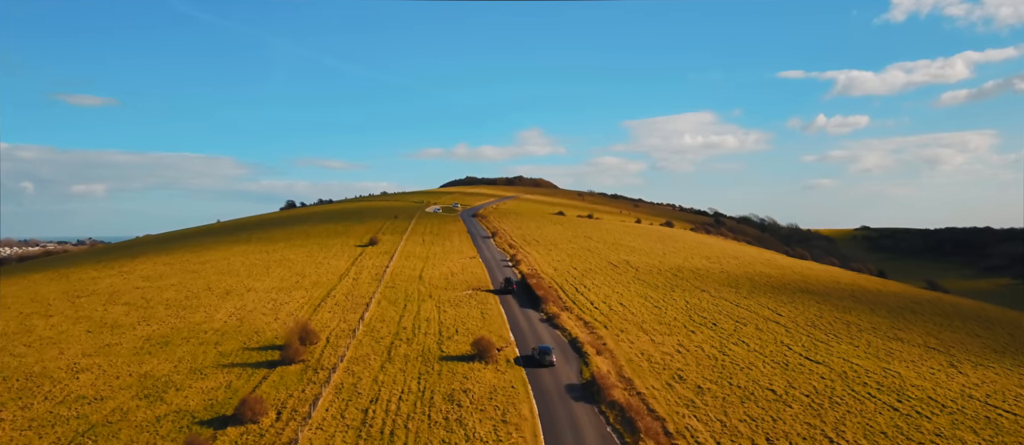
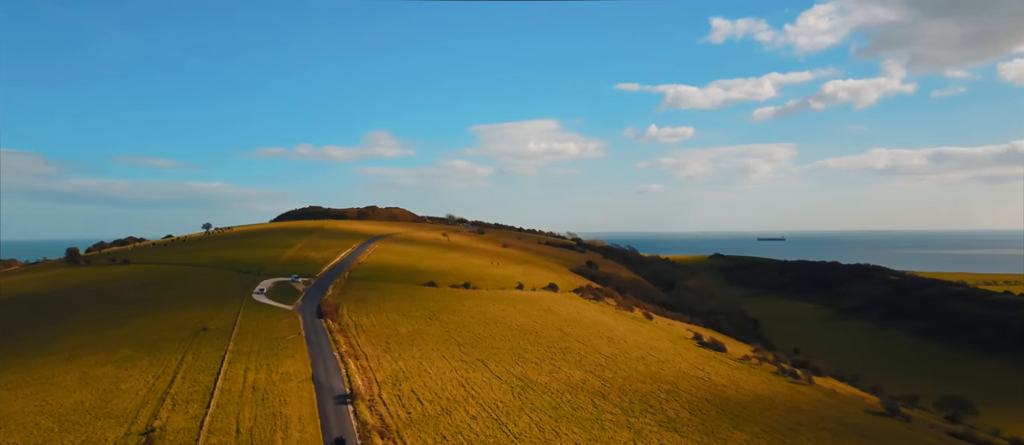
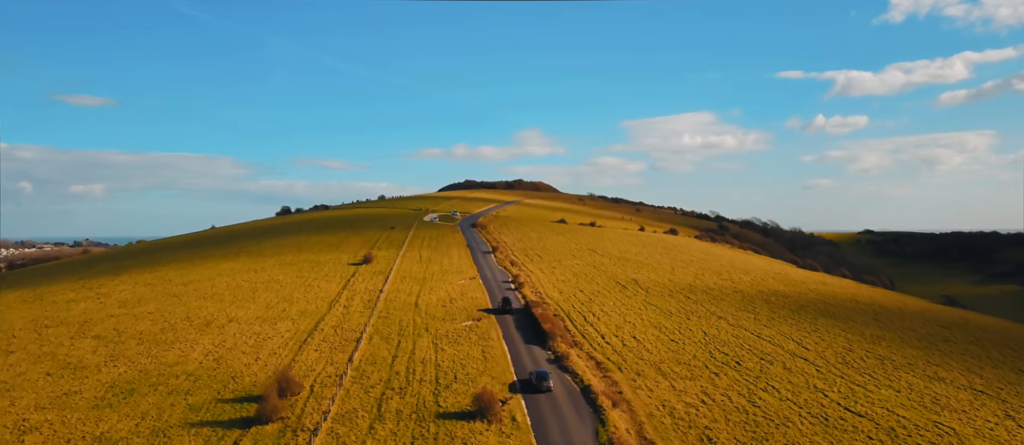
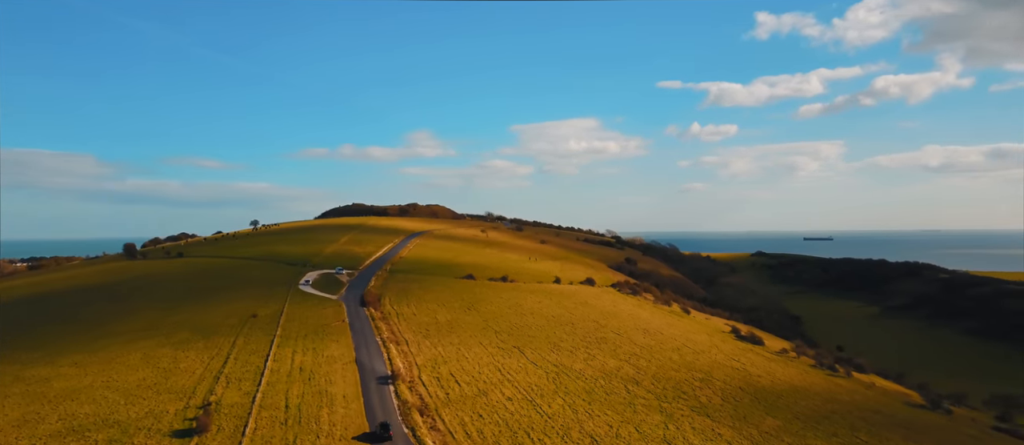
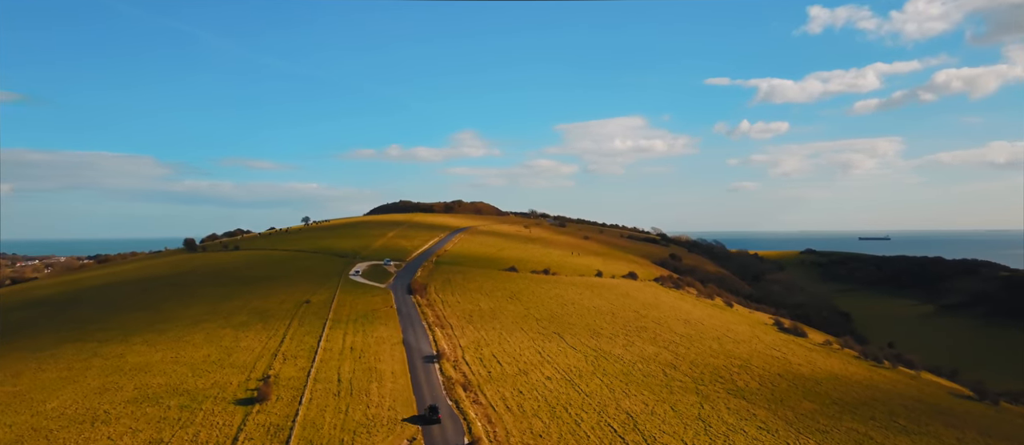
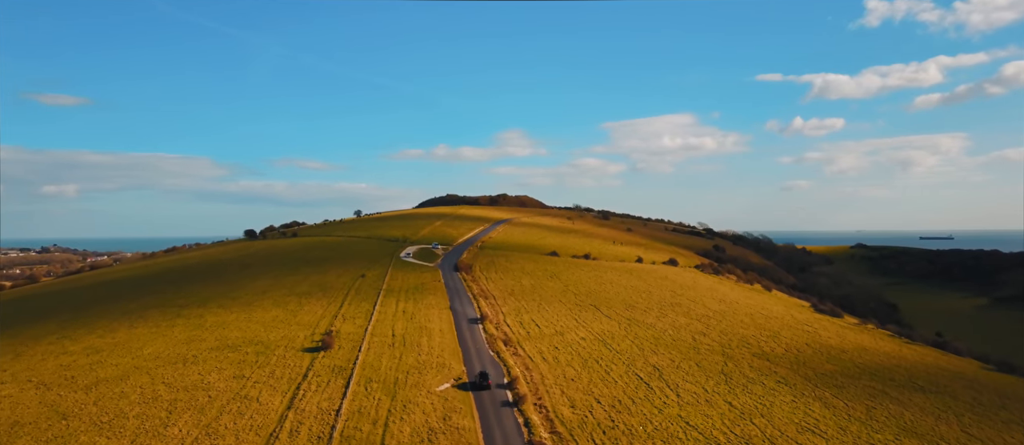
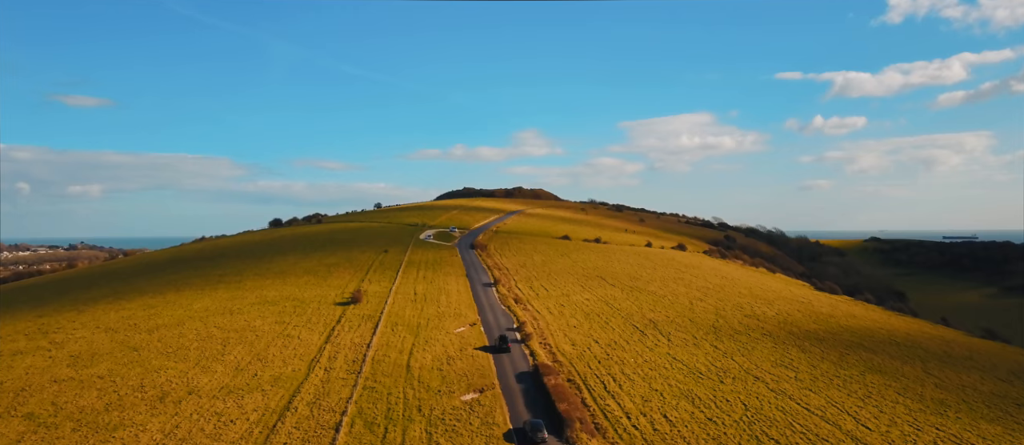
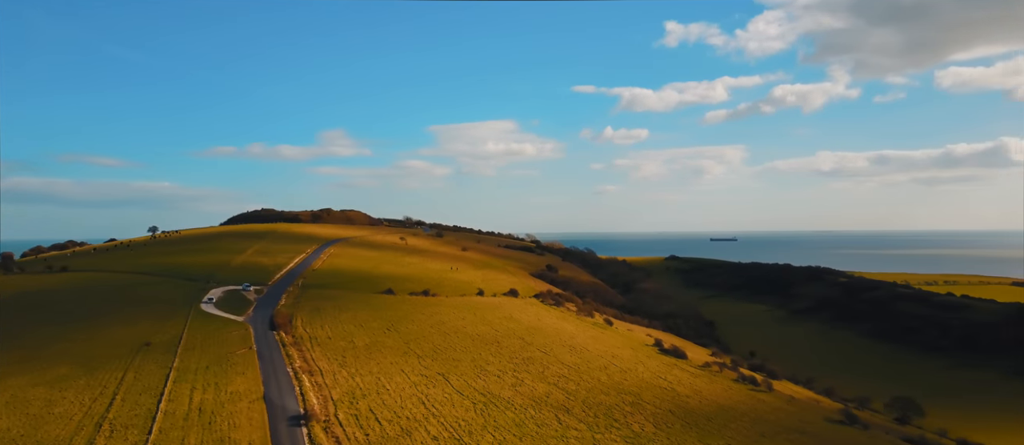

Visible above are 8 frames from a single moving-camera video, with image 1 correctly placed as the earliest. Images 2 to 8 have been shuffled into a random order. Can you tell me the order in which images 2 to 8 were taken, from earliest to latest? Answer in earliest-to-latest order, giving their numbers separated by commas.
3, 7, 6, 5, 4, 2, 8
